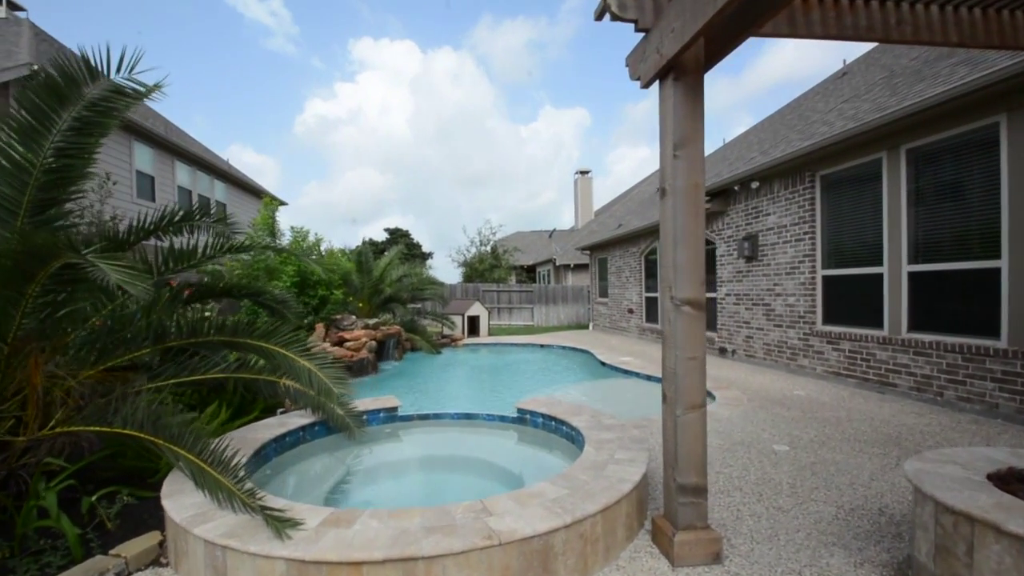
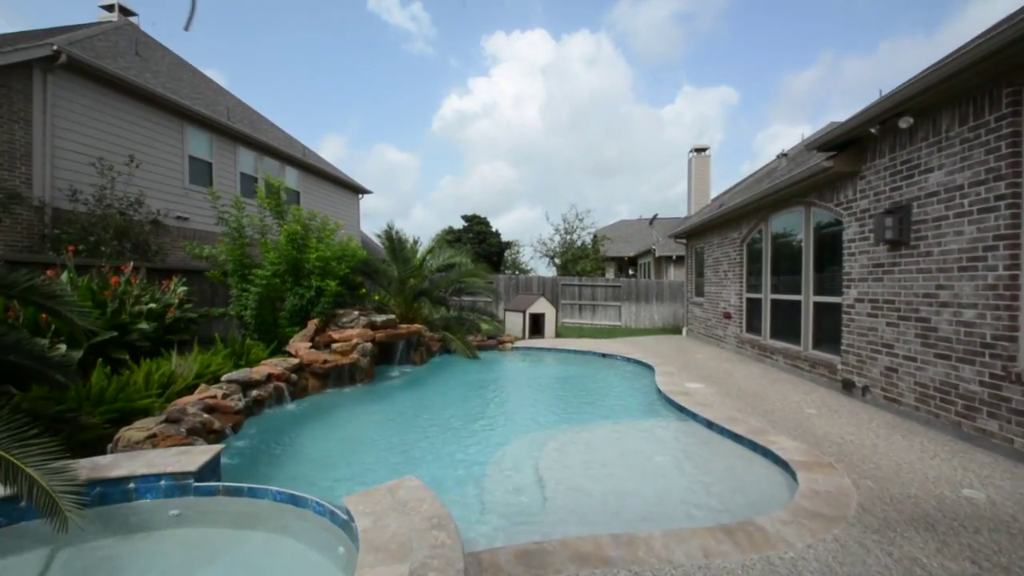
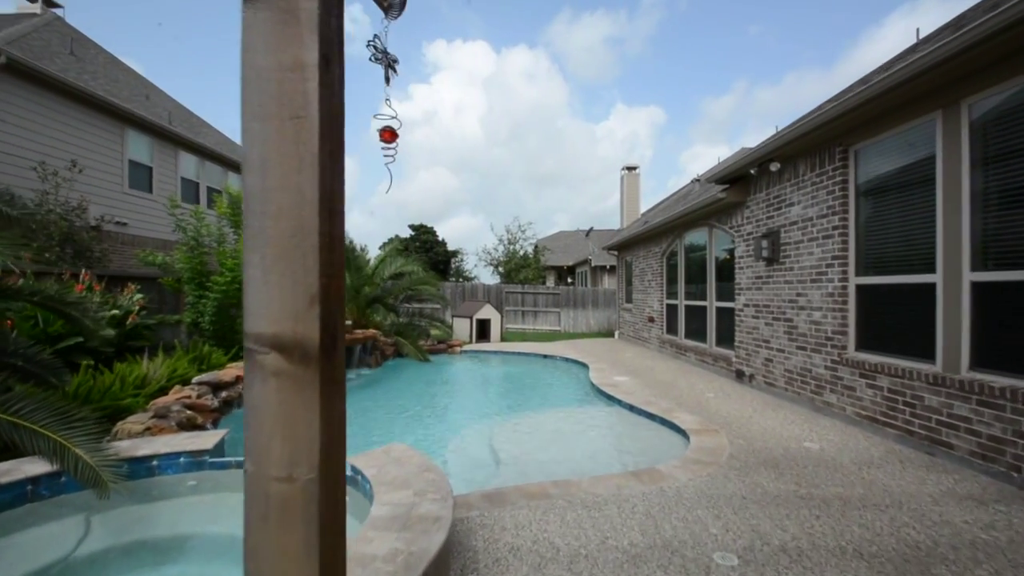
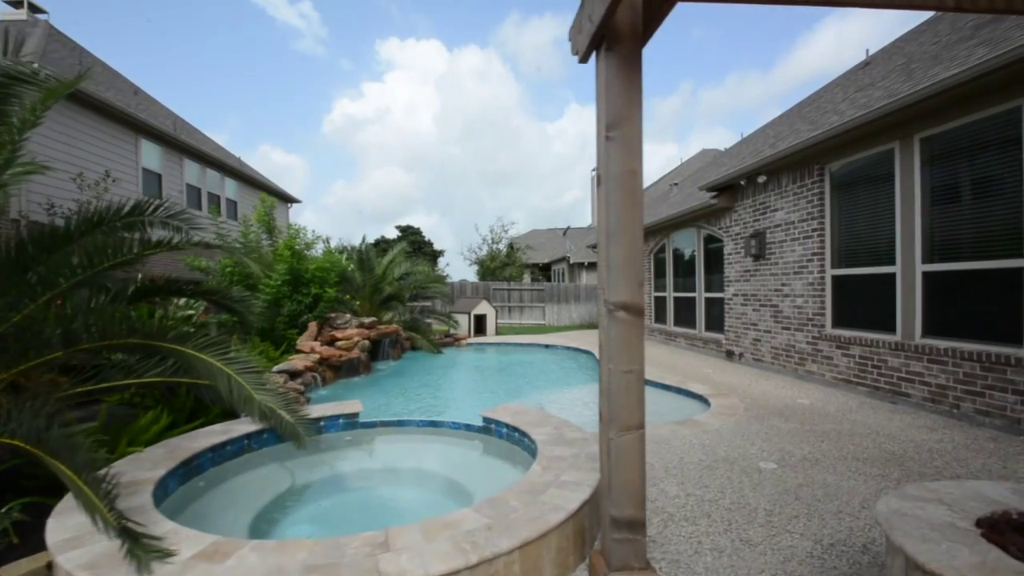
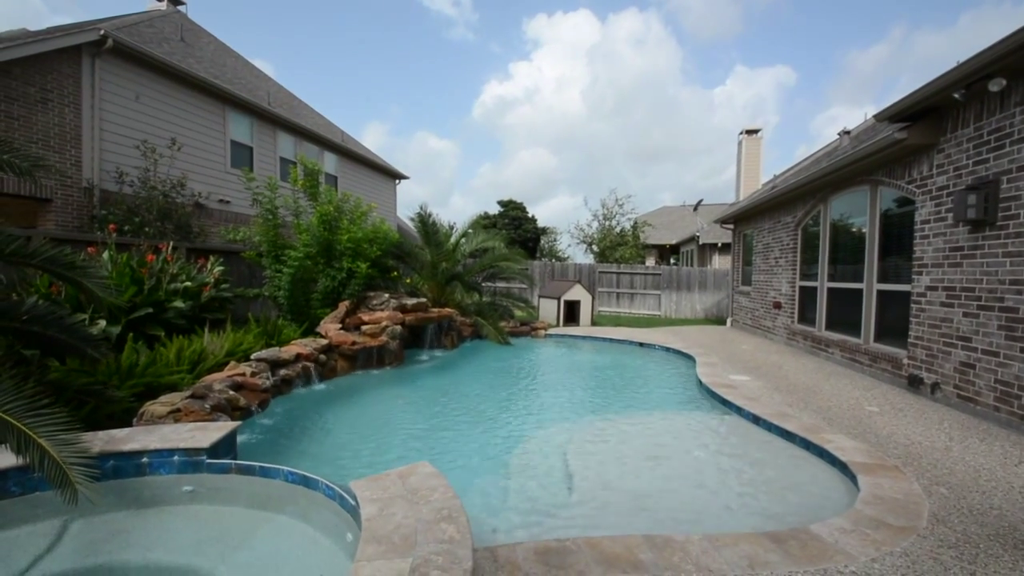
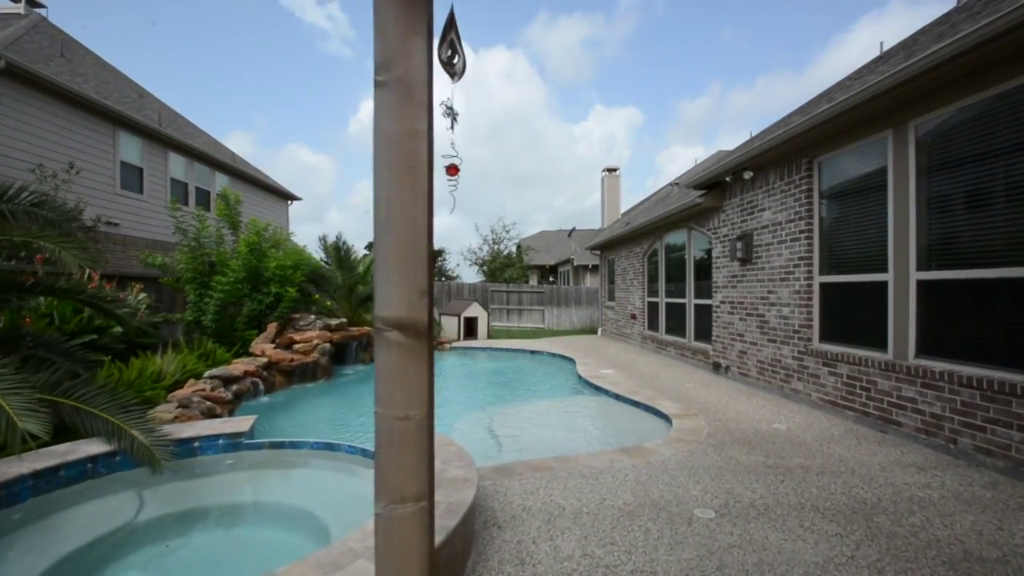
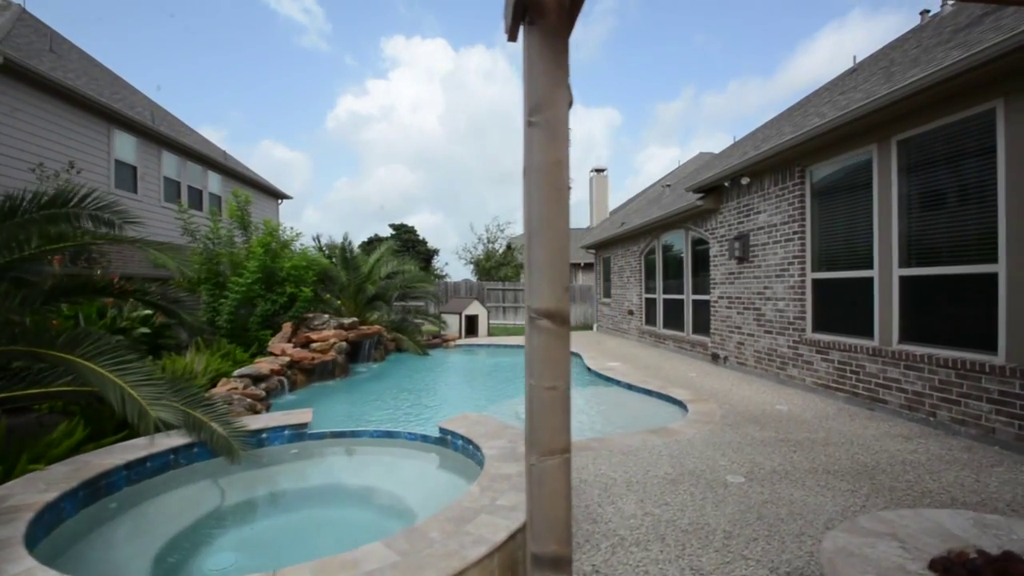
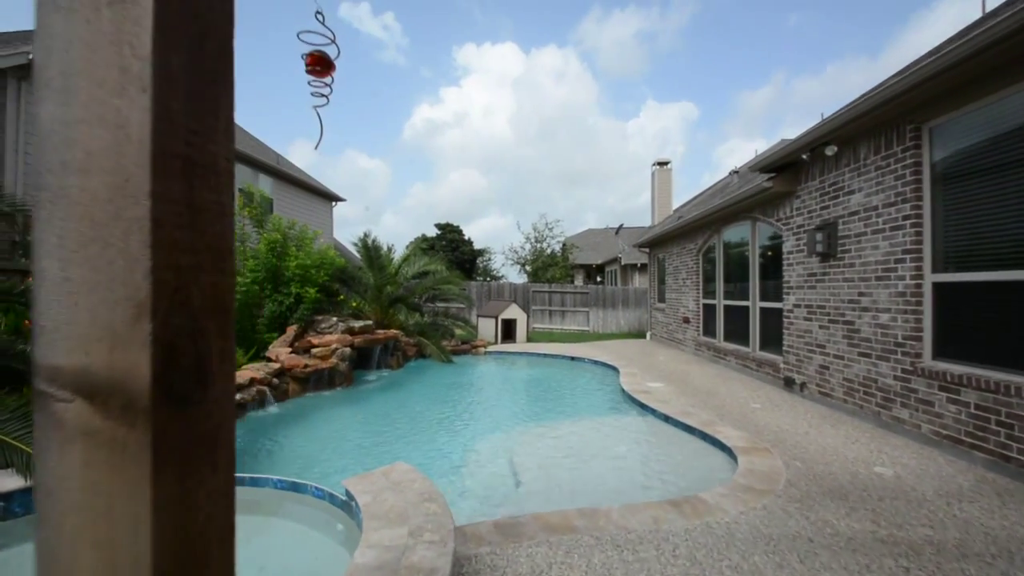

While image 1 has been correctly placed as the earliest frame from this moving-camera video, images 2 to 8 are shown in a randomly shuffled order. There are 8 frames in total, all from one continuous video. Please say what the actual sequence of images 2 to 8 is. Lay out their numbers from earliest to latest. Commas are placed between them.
4, 7, 6, 3, 8, 2, 5
